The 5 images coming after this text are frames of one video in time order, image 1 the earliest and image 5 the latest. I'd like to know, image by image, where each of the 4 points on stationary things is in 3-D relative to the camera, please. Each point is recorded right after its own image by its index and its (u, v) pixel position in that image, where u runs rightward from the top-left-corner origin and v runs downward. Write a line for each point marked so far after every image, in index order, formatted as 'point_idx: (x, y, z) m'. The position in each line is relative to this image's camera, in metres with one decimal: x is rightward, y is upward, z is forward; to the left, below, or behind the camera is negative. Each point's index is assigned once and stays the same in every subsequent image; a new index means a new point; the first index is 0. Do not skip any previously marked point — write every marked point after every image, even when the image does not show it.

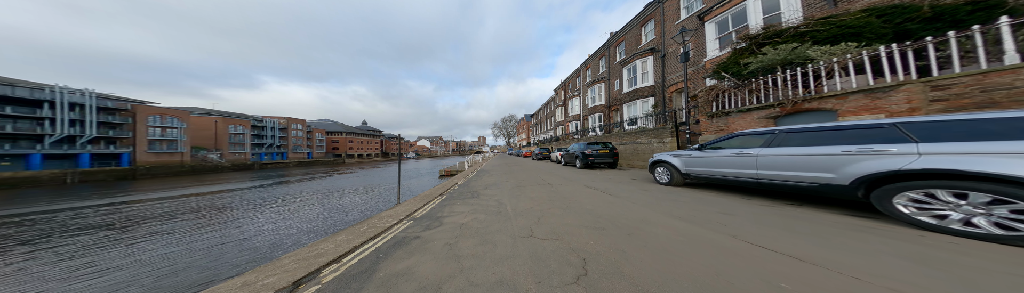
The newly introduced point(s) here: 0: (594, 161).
0: (+5.4, -0.9, +11.5) m
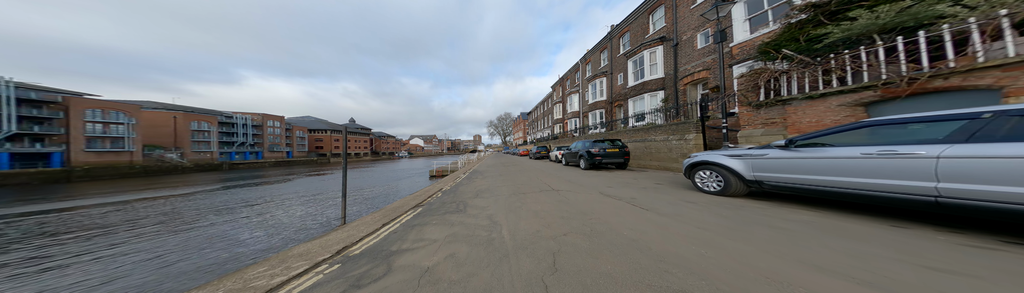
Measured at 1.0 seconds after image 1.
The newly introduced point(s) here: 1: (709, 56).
0: (+5.2, -0.8, +10.2) m
1: (+11.1, +5.0, +9.9) m
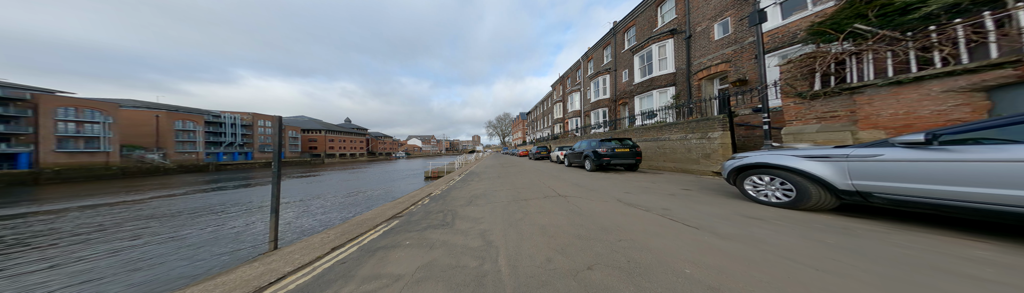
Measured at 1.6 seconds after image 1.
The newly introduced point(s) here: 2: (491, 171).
0: (+5.2, -0.8, +9.3) m
1: (+11.1, +5.1, +9.0) m
2: (-1.7, -2.0, +14.4) m
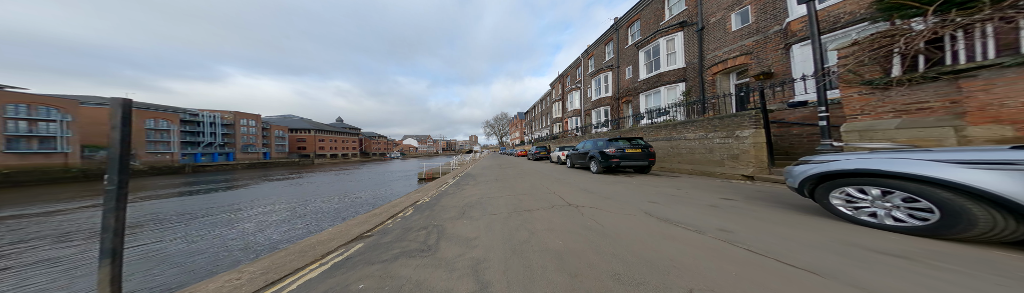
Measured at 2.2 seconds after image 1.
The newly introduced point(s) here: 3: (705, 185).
0: (+5.1, -0.8, +8.4) m
1: (+11.0, +5.0, +8.2) m
2: (-1.8, -2.0, +13.5) m
3: (+5.6, -1.1, +5.1) m
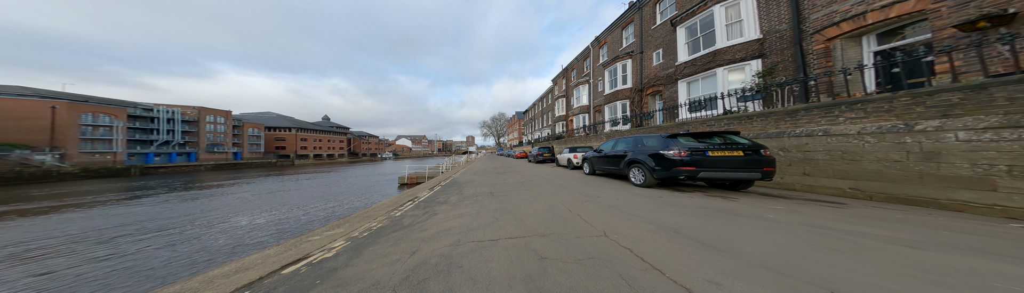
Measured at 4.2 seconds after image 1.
0: (+5.4, -0.8, +5.1) m
1: (+11.3, +5.0, +5.0) m
2: (-1.6, -2.1, +10.1) m
3: (+5.8, -1.1, +1.7) m
